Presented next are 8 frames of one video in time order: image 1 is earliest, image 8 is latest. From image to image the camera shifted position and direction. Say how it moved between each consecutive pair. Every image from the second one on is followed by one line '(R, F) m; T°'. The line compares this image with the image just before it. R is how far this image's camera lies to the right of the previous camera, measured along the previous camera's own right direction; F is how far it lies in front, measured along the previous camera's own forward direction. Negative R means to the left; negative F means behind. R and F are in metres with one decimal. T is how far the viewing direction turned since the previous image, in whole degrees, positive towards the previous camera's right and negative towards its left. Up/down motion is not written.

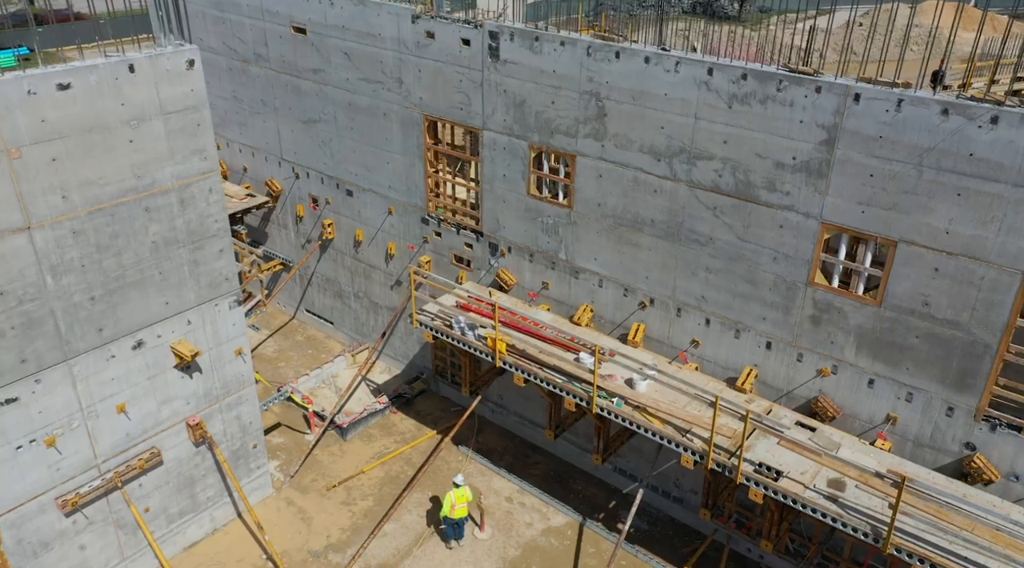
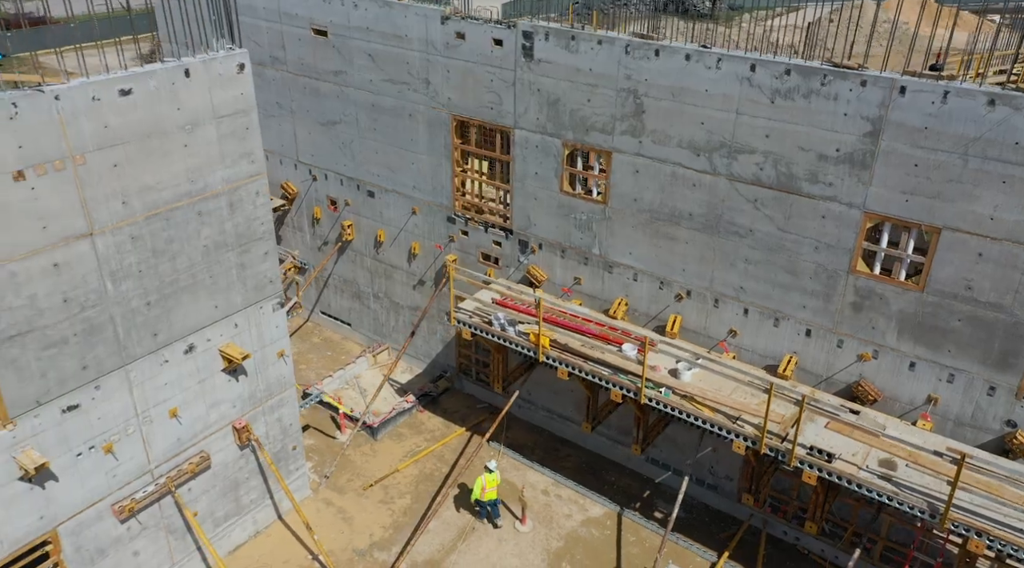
(-1.1, -0.2) m; +2°
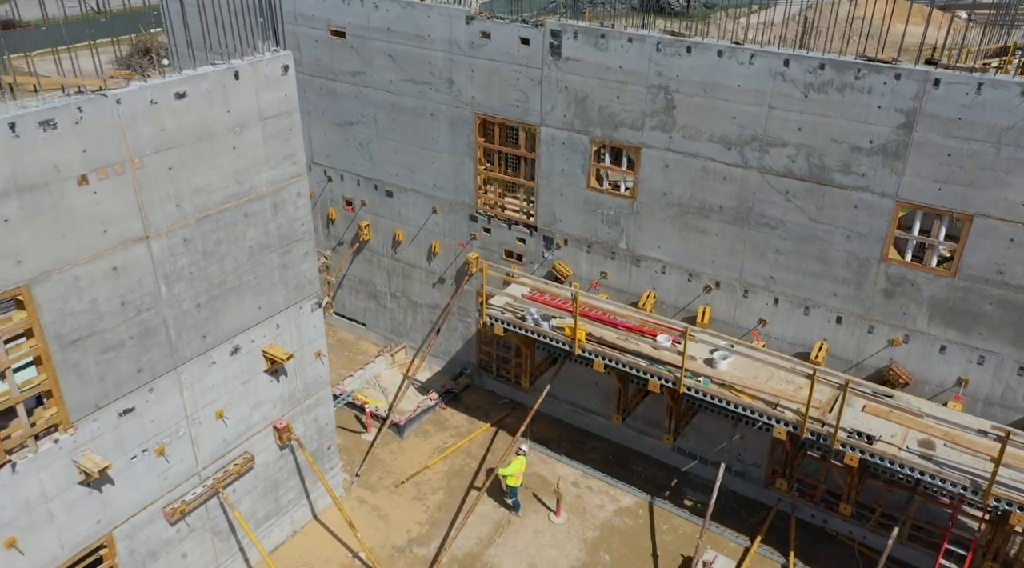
(-0.9, -0.2) m; +2°
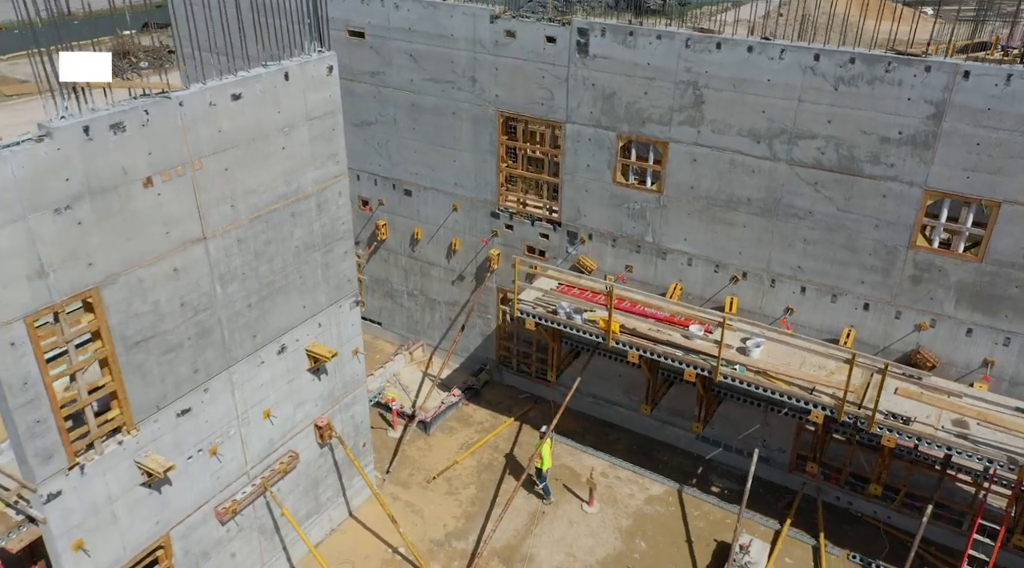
(-1.0, -0.2) m; +2°
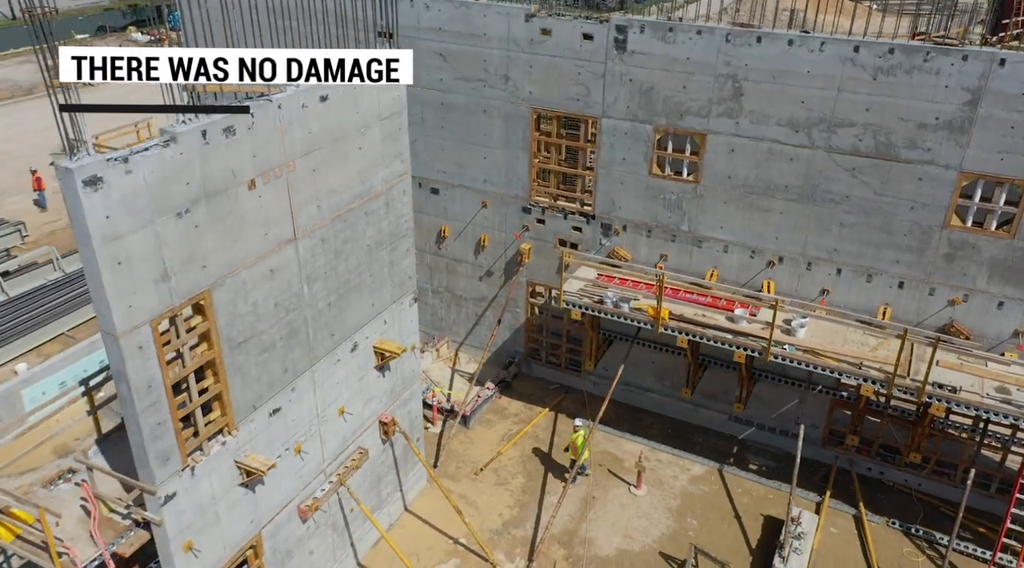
(-1.6, -0.3) m; +3°
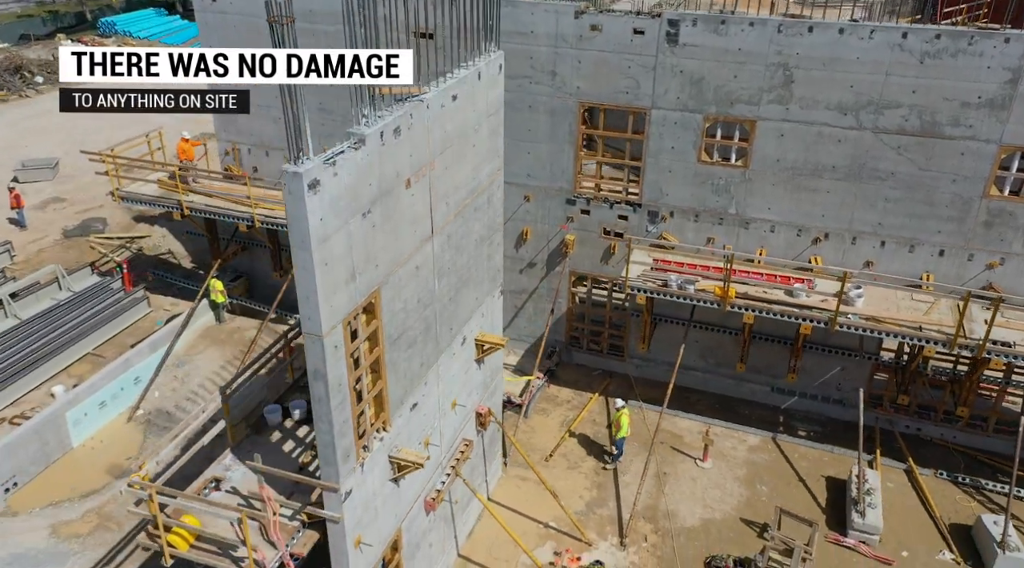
(-2.5, -0.3) m; +6°
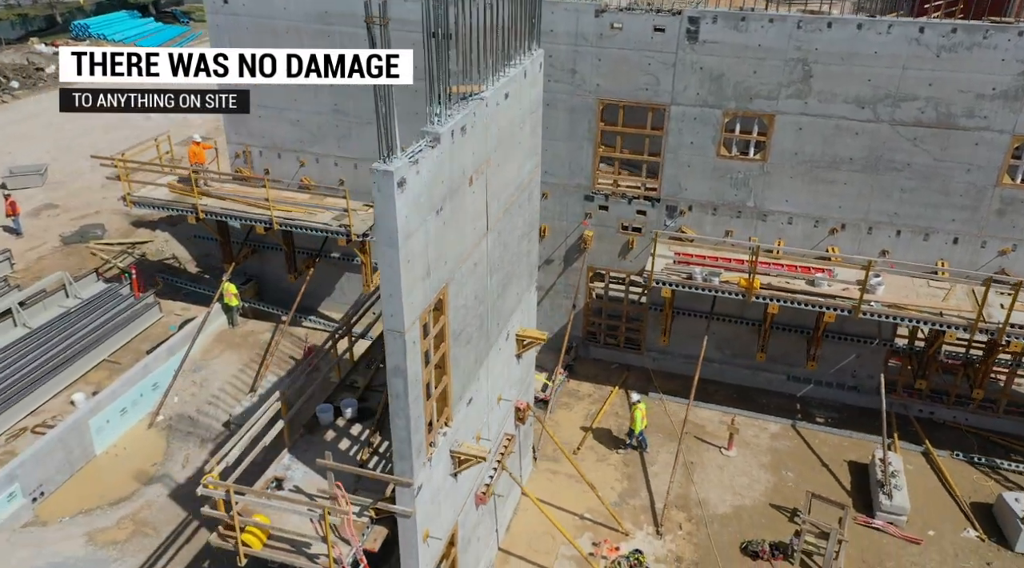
(-1.0, -0.1) m; +2°
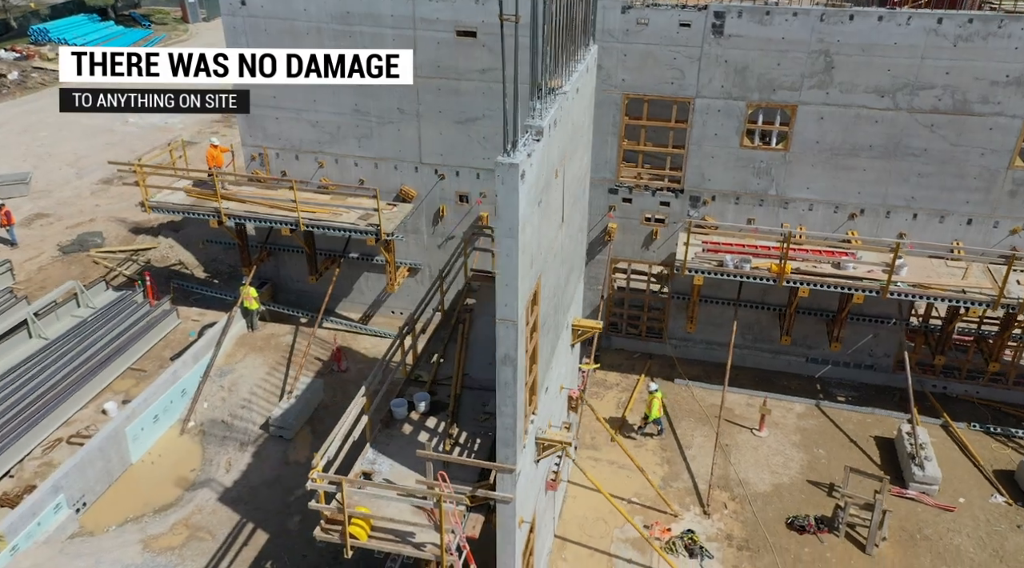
(-1.5, -0.2) m; +3°
